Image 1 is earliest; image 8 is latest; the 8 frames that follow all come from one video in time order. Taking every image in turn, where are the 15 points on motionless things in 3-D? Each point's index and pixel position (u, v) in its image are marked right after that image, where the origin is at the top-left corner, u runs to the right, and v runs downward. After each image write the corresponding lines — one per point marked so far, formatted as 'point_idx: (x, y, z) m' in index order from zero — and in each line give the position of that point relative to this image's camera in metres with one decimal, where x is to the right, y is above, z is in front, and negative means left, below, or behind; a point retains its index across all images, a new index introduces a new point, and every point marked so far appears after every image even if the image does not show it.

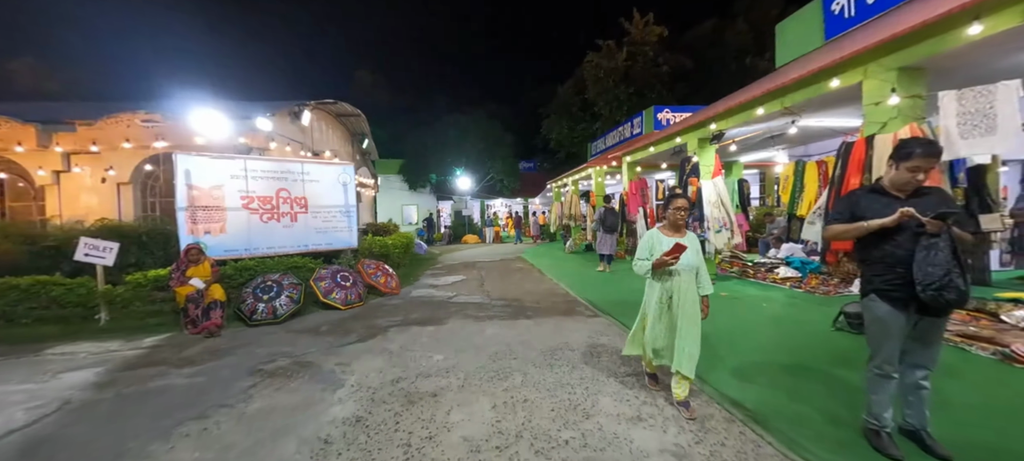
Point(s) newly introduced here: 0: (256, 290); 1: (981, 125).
0: (-3.6, -0.8, +5.4) m
1: (+4.0, +0.9, +3.2) m
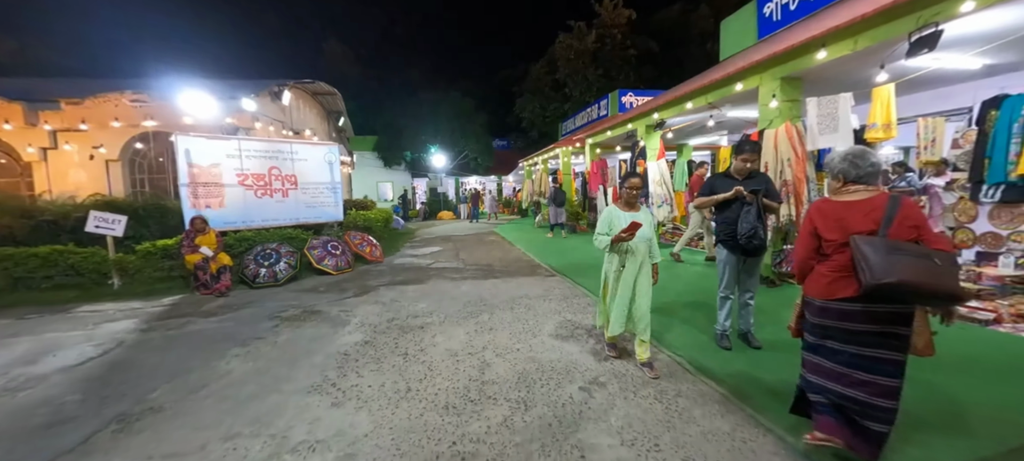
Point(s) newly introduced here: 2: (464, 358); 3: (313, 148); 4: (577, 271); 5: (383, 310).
0: (-4.1, -0.4, +6.1) m
1: (+3.6, +1.2, +4.4) m
2: (-0.4, -1.1, +3.3) m
3: (-3.8, +1.6, +7.3) m
4: (+1.1, -0.7, +6.3) m
5: (-1.5, -0.9, +4.6) m
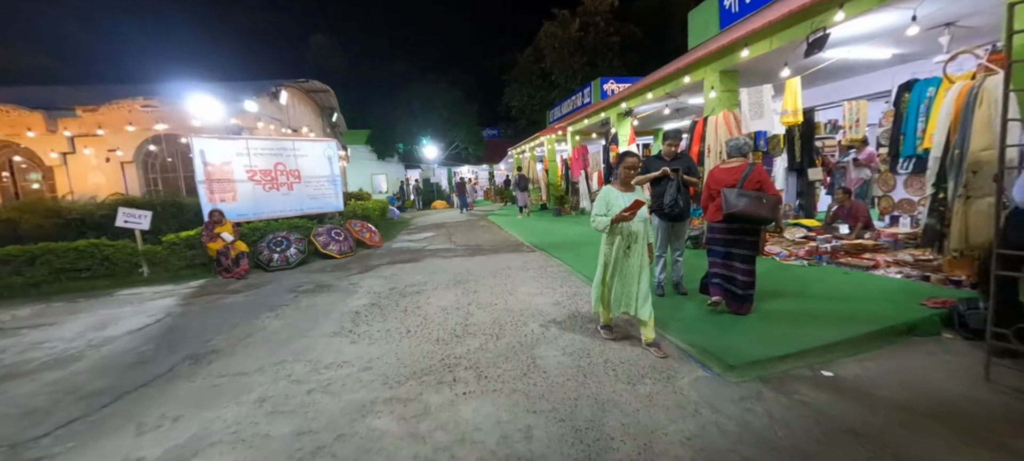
0: (-4.4, -0.3, +6.9) m
1: (+3.3, +1.6, +5.1) m
2: (-0.6, -0.8, +4.1) m
3: (-4.2, +1.8, +8.0) m
4: (+0.8, -0.3, +7.1) m
5: (-1.8, -0.7, +5.4) m
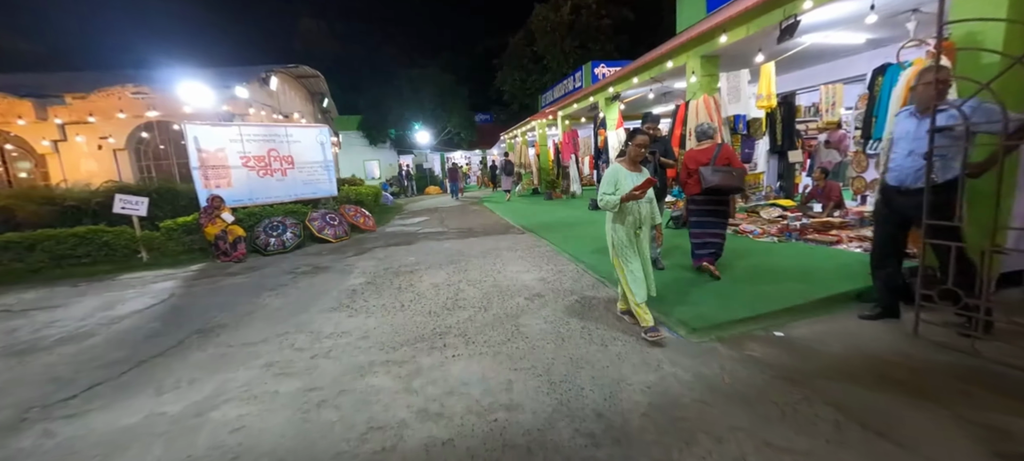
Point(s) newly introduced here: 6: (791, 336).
0: (-4.6, 0.0, +7.1) m
1: (+3.1, +1.9, +5.3) m
2: (-0.8, -0.6, +4.3) m
3: (-4.4, +2.1, +8.1) m
4: (+0.6, 0.0, +7.4) m
5: (-1.9, -0.5, +5.6) m
6: (+2.0, -0.8, +2.8) m
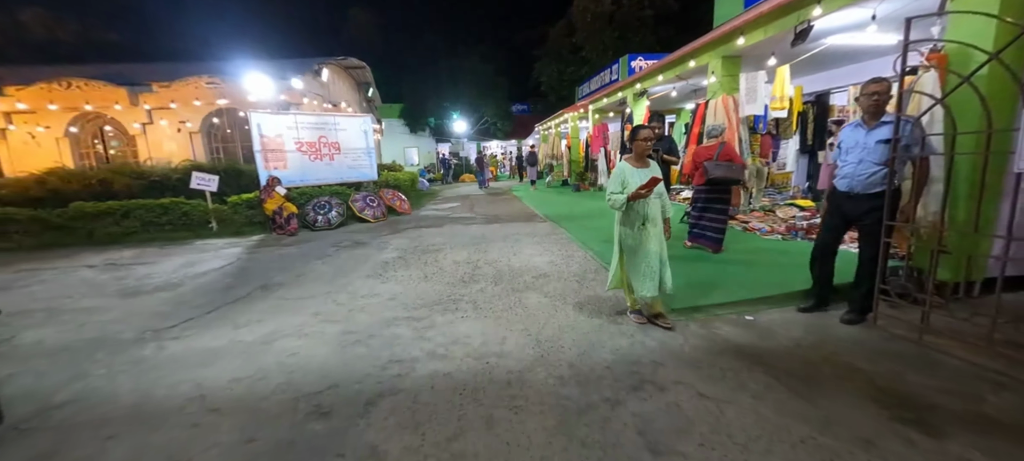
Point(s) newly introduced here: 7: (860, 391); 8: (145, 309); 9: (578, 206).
0: (-4.1, +0.5, +7.9) m
1: (+3.4, +1.9, +5.5) m
2: (-0.6, -0.4, +4.9) m
3: (-3.8, +2.6, +8.9) m
4: (+1.1, +0.3, +7.8) m
5: (-1.7, -0.2, +6.3) m
6: (+2.0, -0.7, +3.1) m
7: (+2.0, -0.9, +2.2) m
8: (-3.6, -0.8, +3.7) m
9: (+1.6, +0.6, +9.2) m
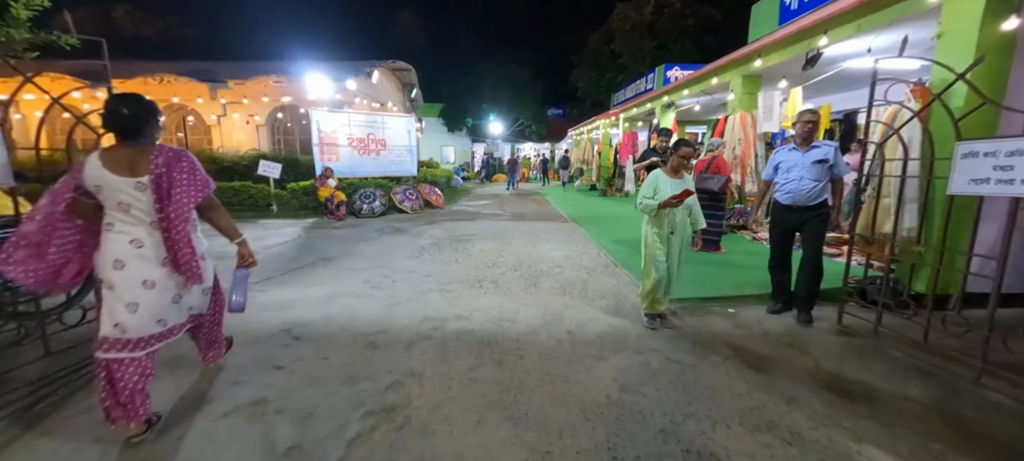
0: (-3.5, +0.8, +8.9) m
1: (+3.9, +1.8, +5.8) m
2: (-0.3, -0.3, +5.6) m
3: (-3.0, +2.9, +9.8) m
4: (+1.6, +0.2, +8.3) m
5: (-1.3, 0.0, +7.0) m
6: (+2.2, -0.8, +3.6) m
7: (+2.0, -1.0, +2.6) m
8: (-3.4, -0.5, +4.6) m
9: (+2.3, +0.5, +9.7) m
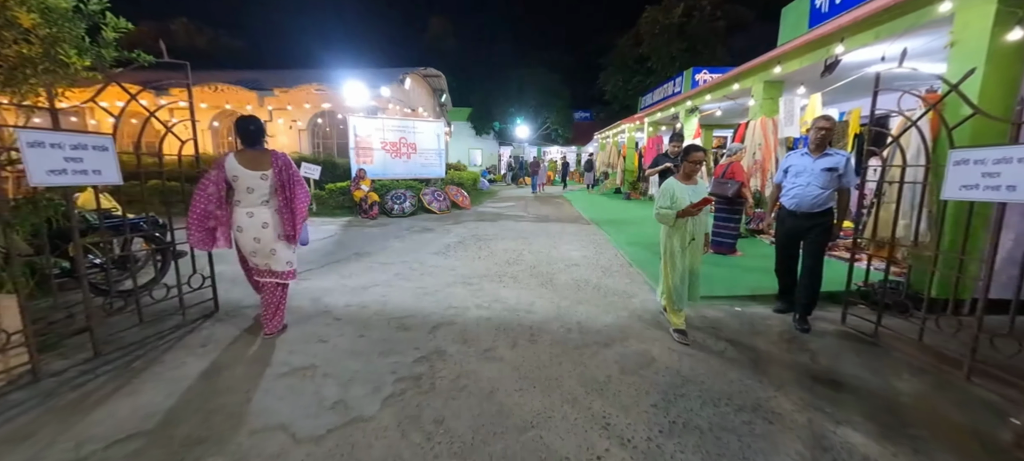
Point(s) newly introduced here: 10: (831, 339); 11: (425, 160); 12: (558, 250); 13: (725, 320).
0: (-2.9, +0.8, +9.4) m
1: (+4.3, +1.7, +5.9) m
2: (0.0, -0.3, +5.9) m
3: (-2.3, +2.9, +10.4) m
4: (+2.1, +0.2, +8.5) m
5: (-0.8, 0.0, +7.4) m
6: (+2.3, -0.8, +3.8) m
7: (+2.1, -1.0, +2.8) m
8: (-3.1, -0.4, +5.2) m
9: (+2.9, +0.5, +9.8) m
10: (+2.7, -0.9, +3.2) m
11: (-2.4, +2.0, +10.5) m
12: (+0.8, -0.3, +6.0) m
13: (+2.0, -0.8, +3.6) m
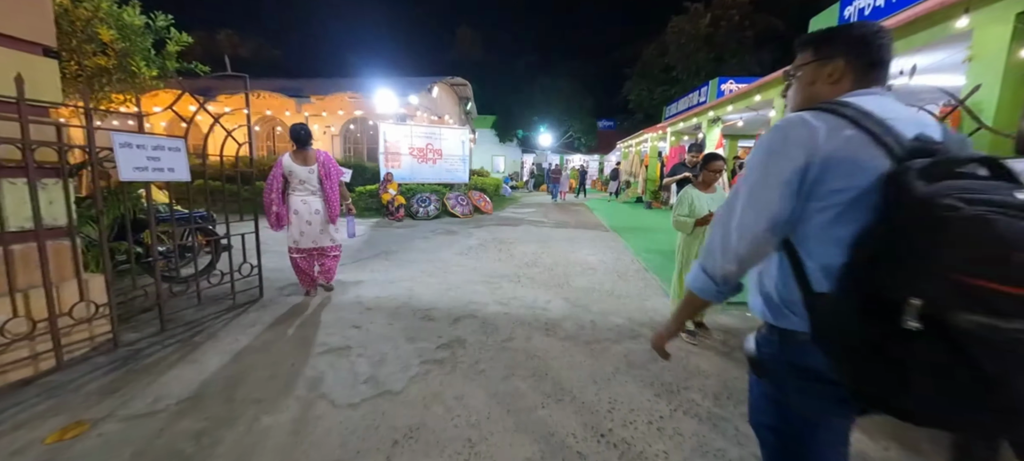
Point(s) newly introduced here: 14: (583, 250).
0: (-2.4, +0.8, +9.8) m
1: (+4.6, +1.5, +5.9) m
2: (+0.3, -0.4, +6.1) m
3: (-1.7, +2.8, +10.8) m
4: (+2.6, 0.0, +8.6) m
5: (-0.4, -0.1, +7.7) m
6: (+2.5, -0.9, +3.8) m
7: (+2.2, -1.0, +2.9) m
8: (-2.9, -0.4, +5.6) m
9: (+3.4, +0.3, +9.9) m
10: (+2.8, -1.0, +3.2) m
11: (-1.8, +1.9, +10.9) m
12: (+1.1, -0.4, +6.2) m
13: (+2.2, -0.9, +3.7) m
14: (+1.2, -0.3, +6.5) m
